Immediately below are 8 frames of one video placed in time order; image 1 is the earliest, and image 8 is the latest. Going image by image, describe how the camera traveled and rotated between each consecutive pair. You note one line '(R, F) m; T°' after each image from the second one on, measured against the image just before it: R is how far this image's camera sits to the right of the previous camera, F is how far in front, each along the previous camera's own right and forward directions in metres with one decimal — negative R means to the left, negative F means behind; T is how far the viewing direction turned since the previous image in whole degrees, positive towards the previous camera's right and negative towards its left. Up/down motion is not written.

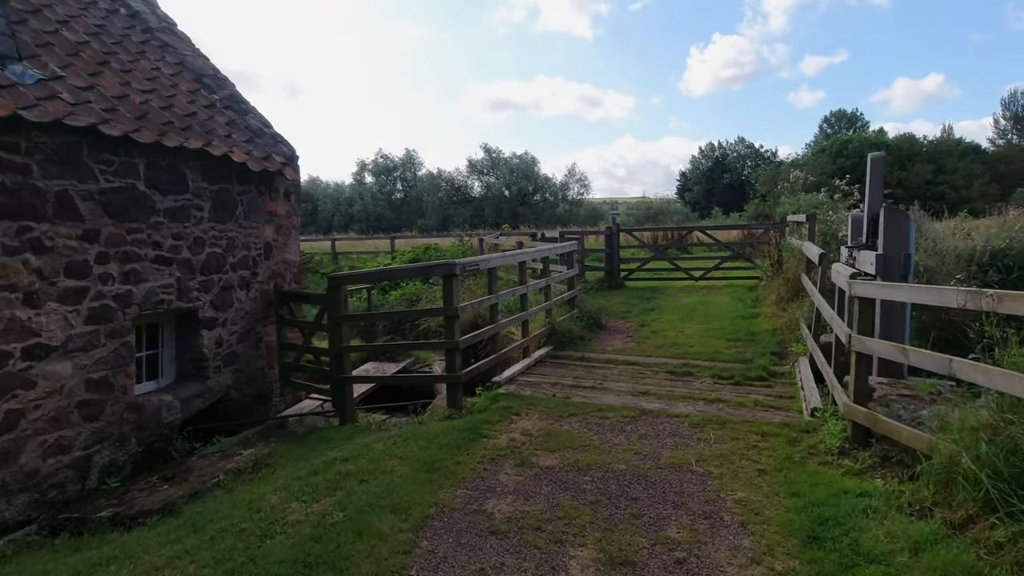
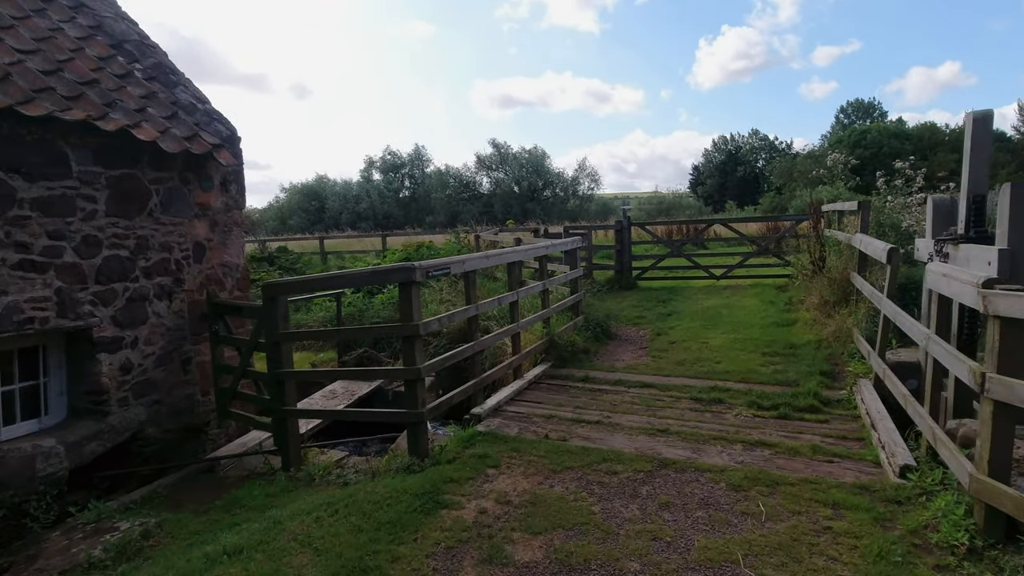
(+0.3, +1.3) m; -1°
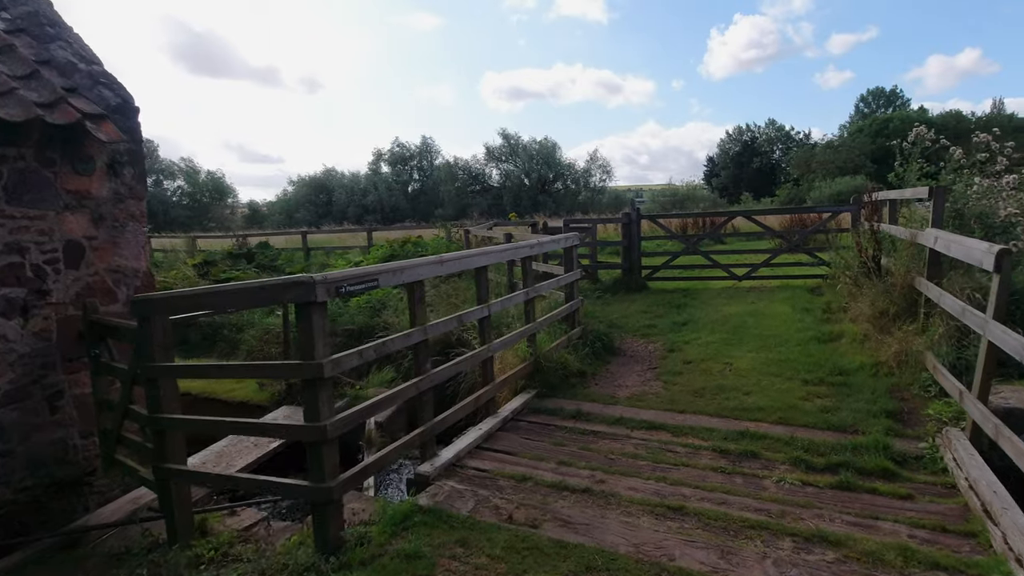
(+0.3, +1.3) m; -1°
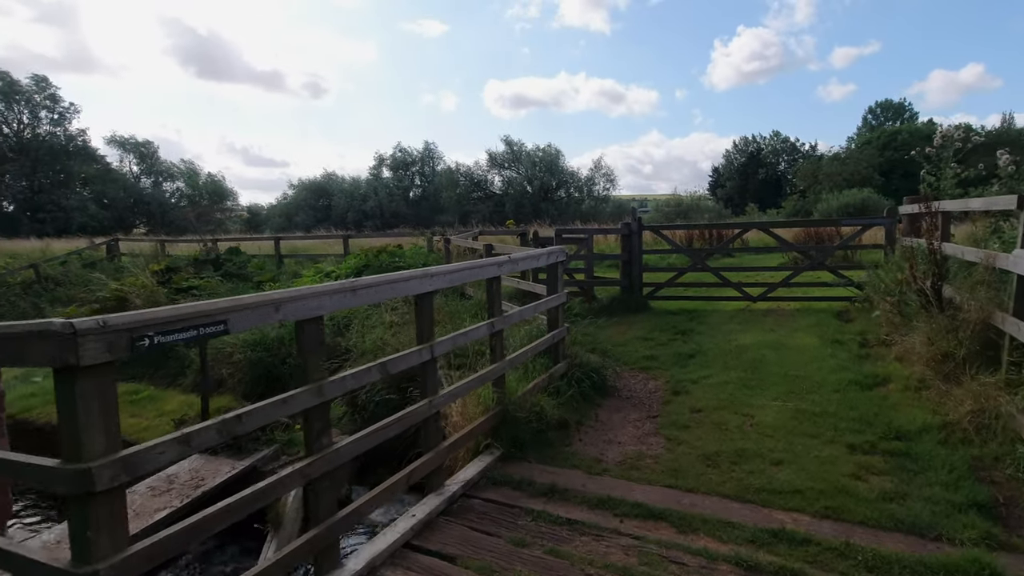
(+0.3, +1.2) m; 0°
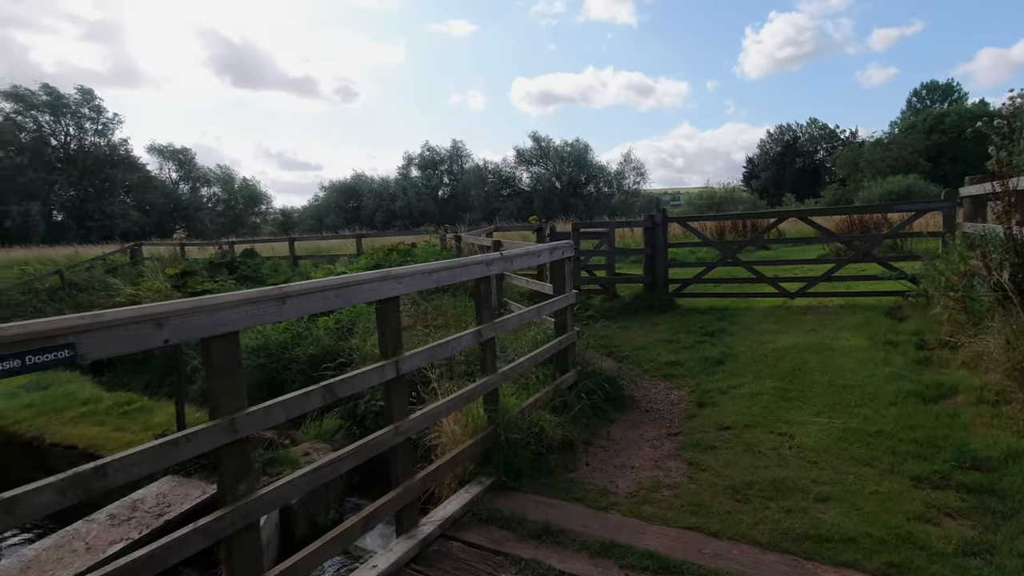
(+0.3, +0.6) m; -3°
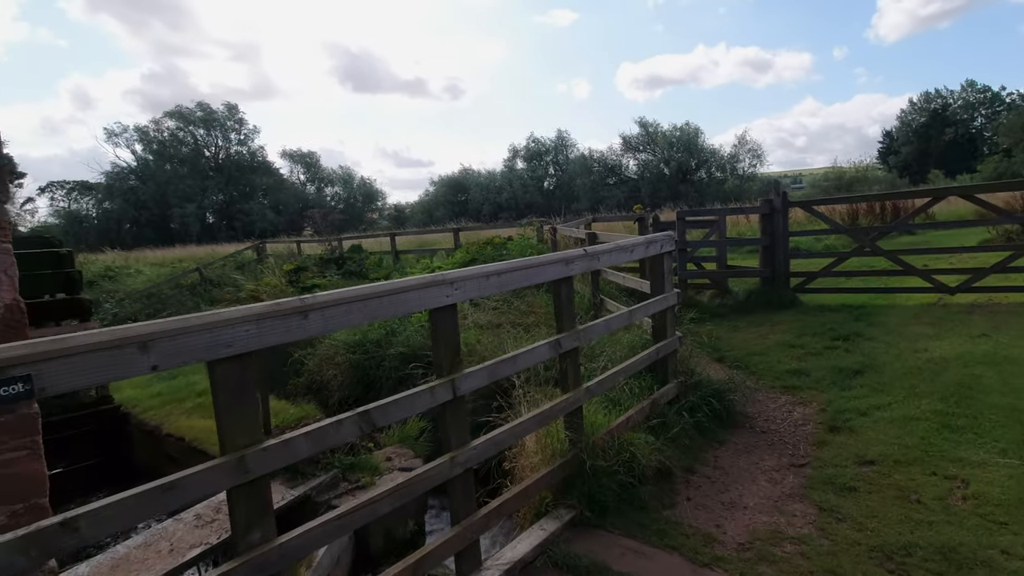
(+0.1, +0.5) m; -11°
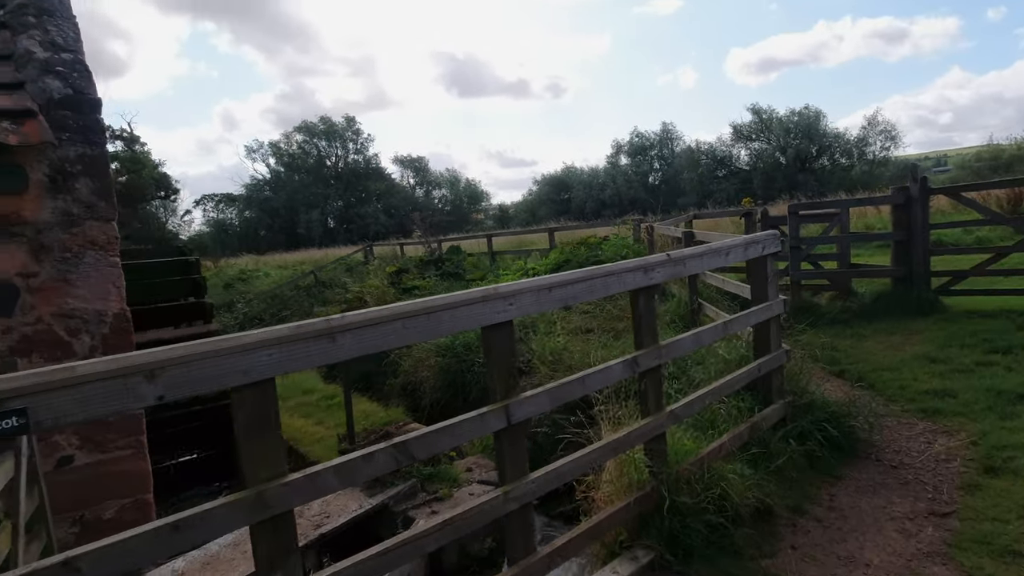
(+0.2, +0.3) m; -11°
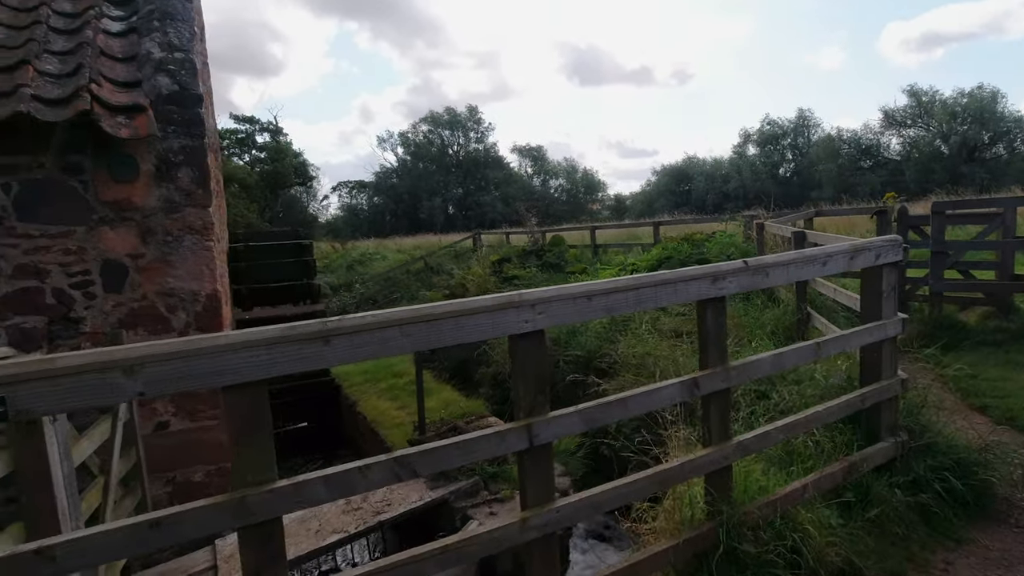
(+0.3, +0.2) m; -12°
